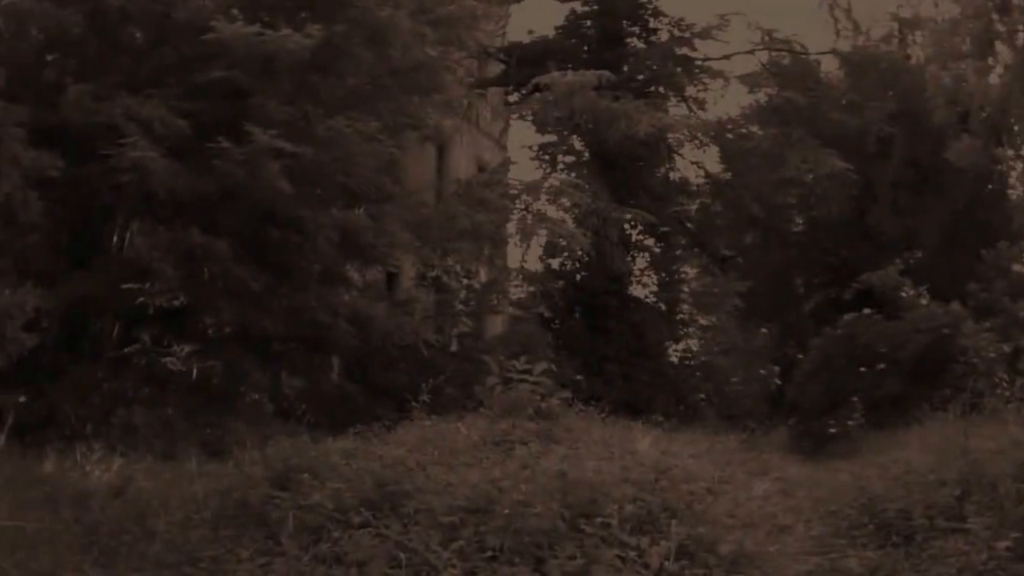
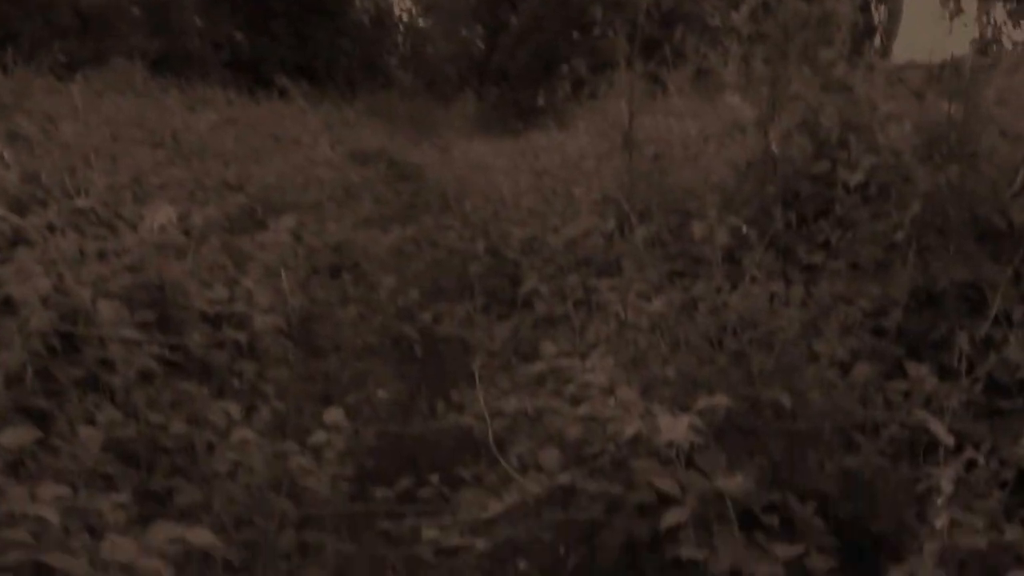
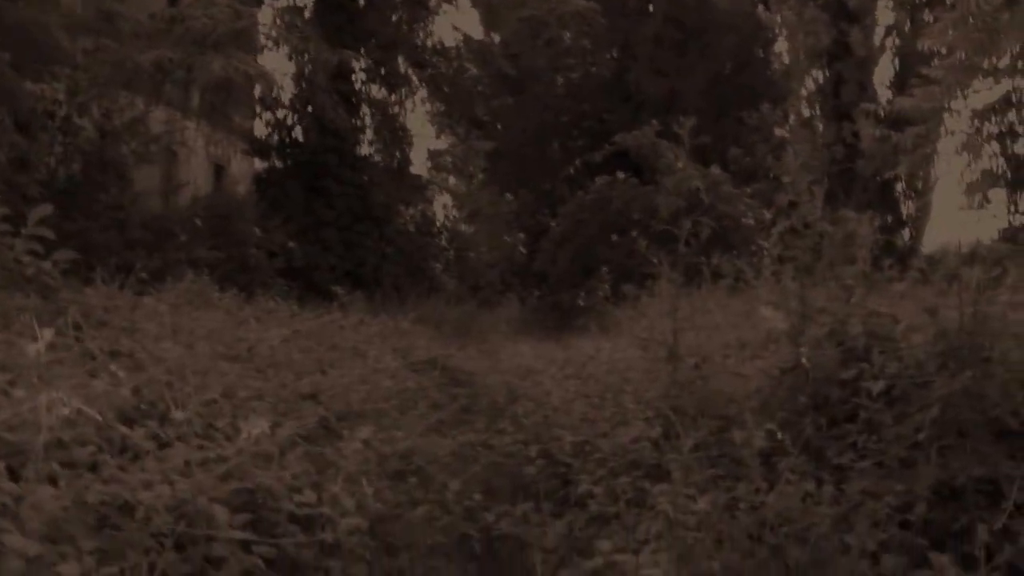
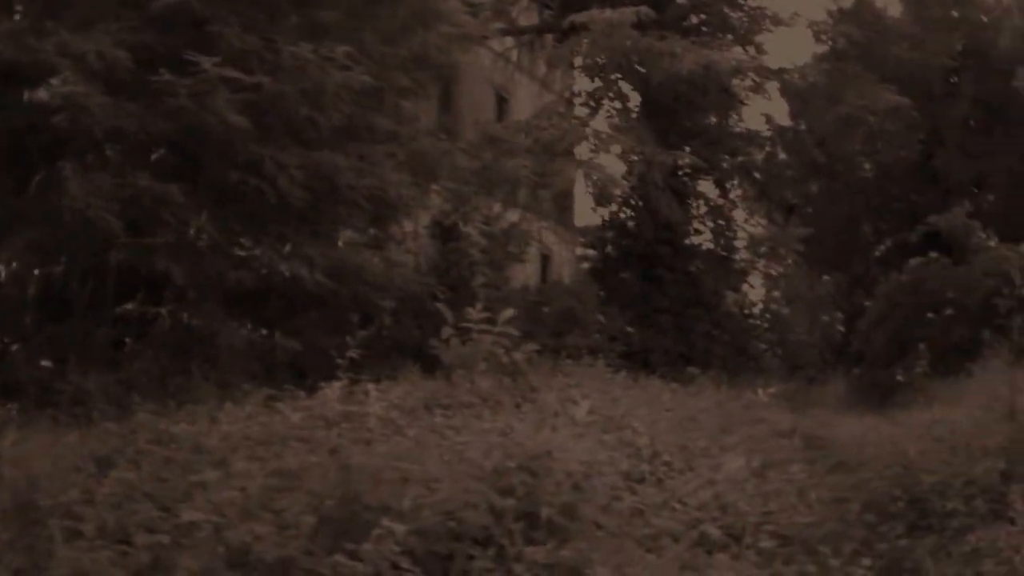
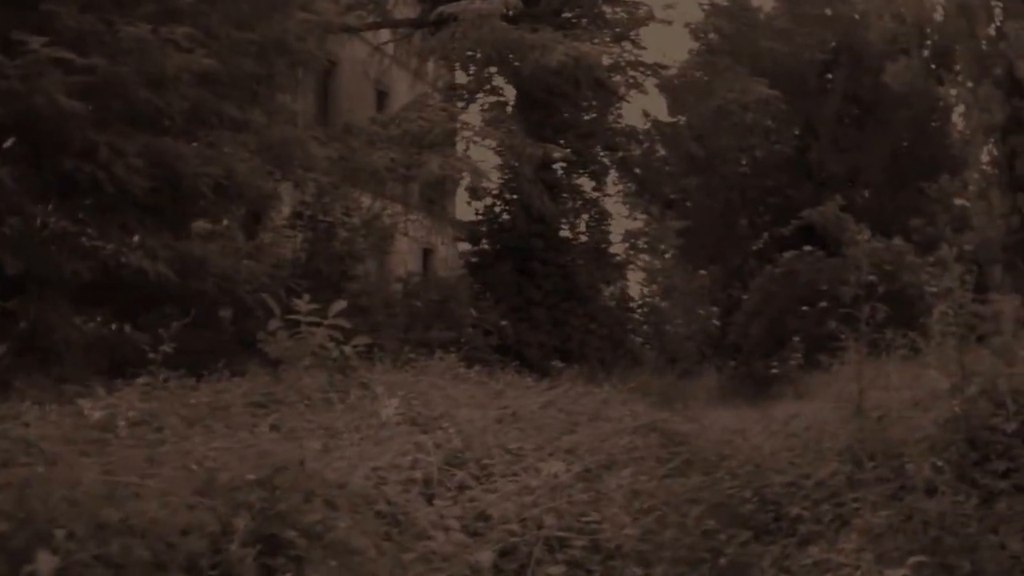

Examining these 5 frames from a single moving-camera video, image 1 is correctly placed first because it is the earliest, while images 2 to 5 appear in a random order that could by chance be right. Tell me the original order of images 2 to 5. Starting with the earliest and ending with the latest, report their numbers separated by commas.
4, 5, 3, 2
